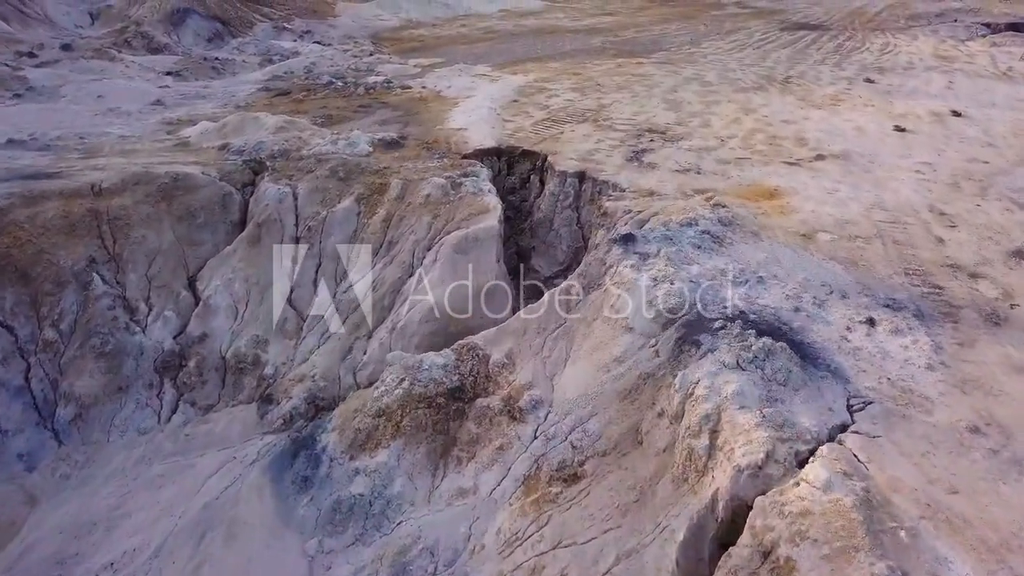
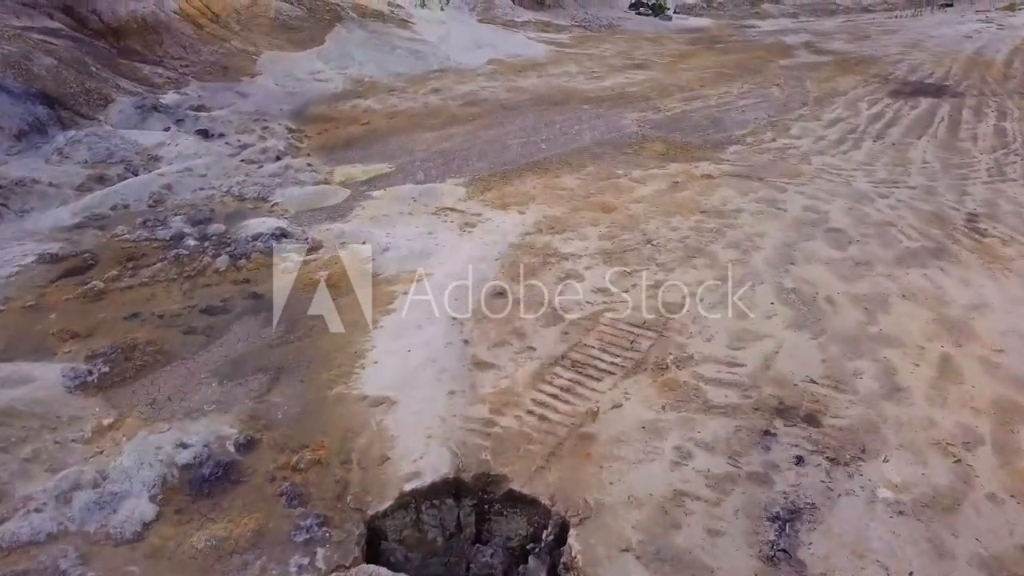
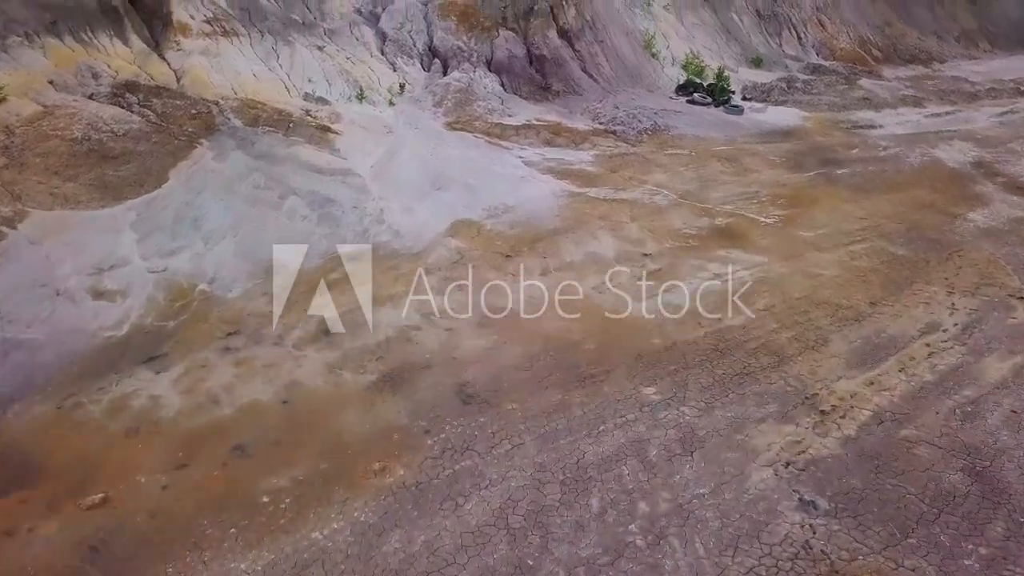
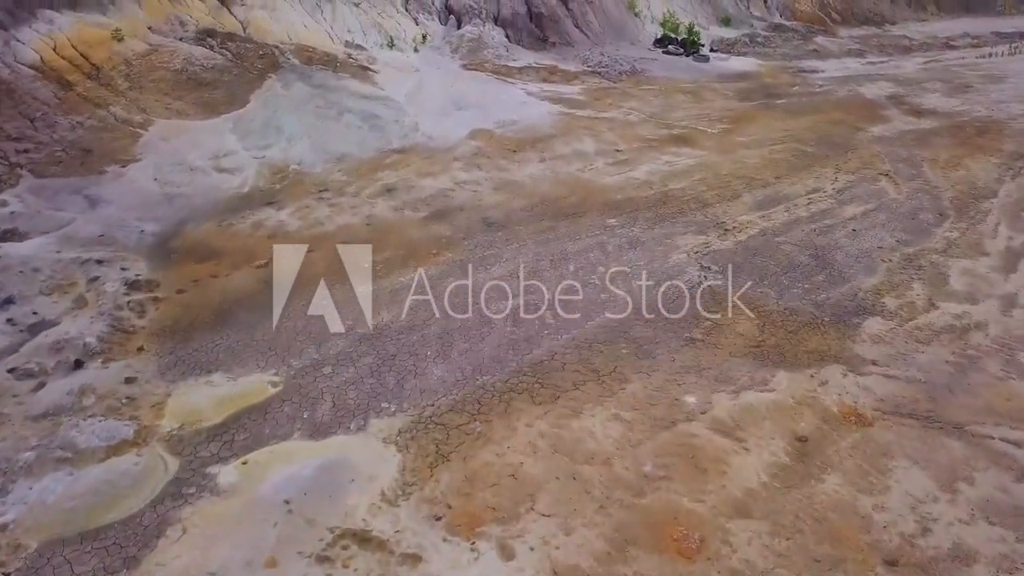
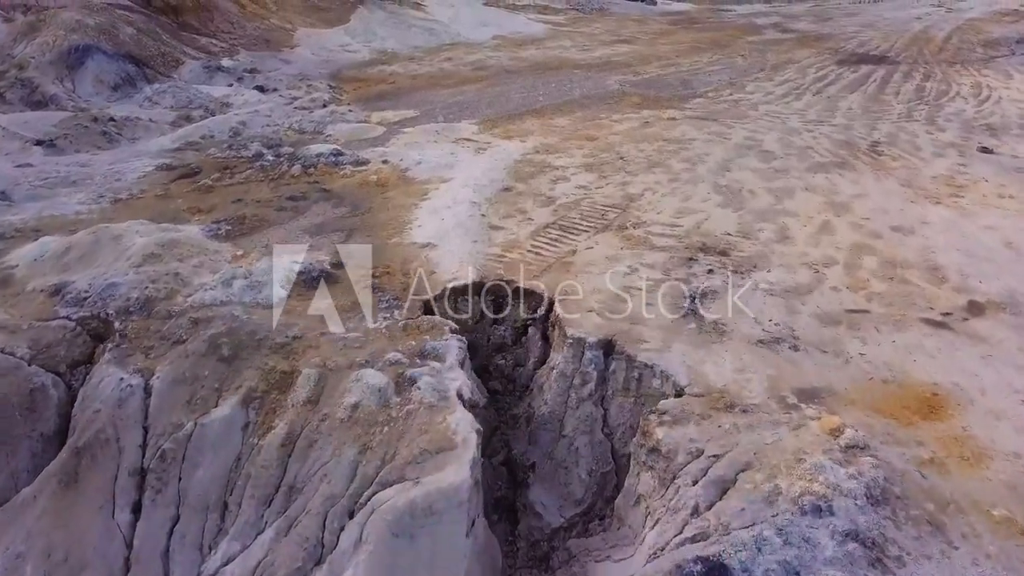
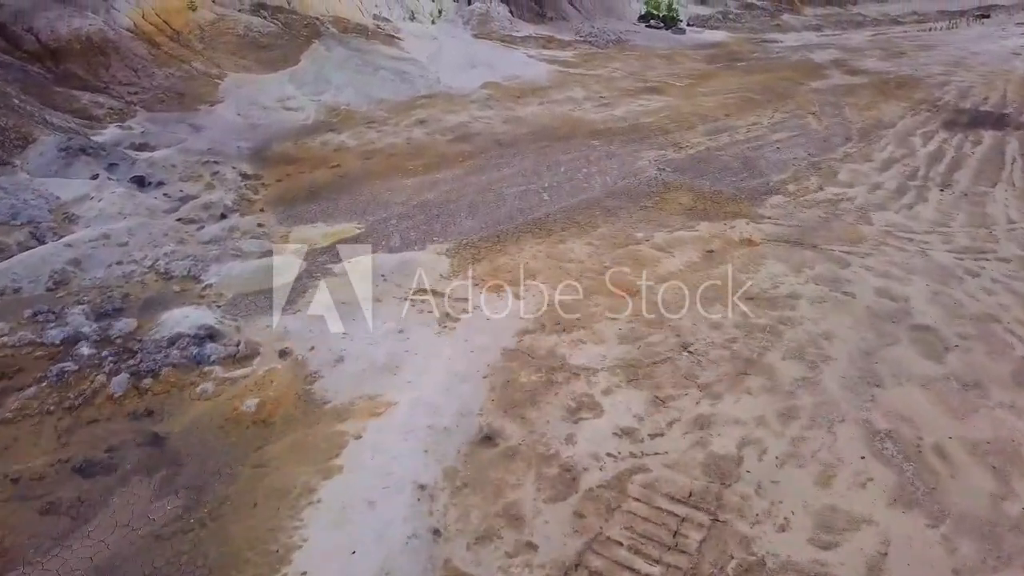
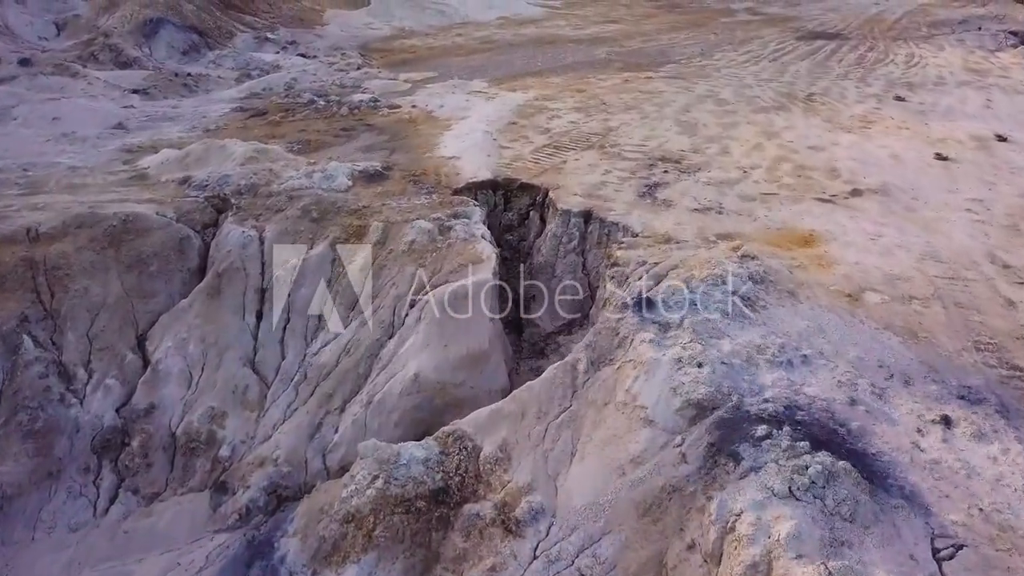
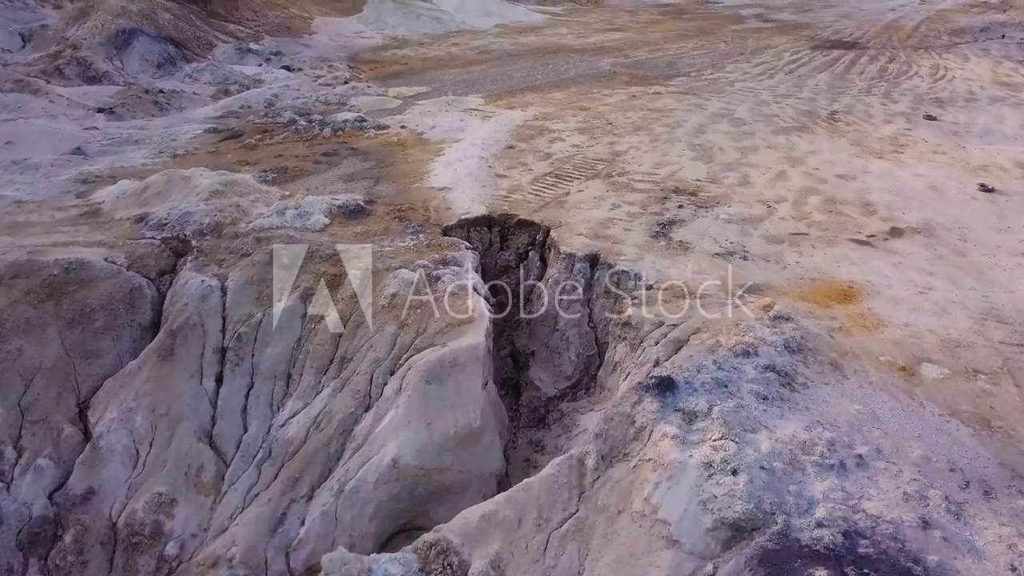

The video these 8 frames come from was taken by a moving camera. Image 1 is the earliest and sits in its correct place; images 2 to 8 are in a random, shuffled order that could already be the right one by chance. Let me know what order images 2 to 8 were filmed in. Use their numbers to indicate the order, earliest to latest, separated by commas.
7, 8, 5, 2, 6, 4, 3
